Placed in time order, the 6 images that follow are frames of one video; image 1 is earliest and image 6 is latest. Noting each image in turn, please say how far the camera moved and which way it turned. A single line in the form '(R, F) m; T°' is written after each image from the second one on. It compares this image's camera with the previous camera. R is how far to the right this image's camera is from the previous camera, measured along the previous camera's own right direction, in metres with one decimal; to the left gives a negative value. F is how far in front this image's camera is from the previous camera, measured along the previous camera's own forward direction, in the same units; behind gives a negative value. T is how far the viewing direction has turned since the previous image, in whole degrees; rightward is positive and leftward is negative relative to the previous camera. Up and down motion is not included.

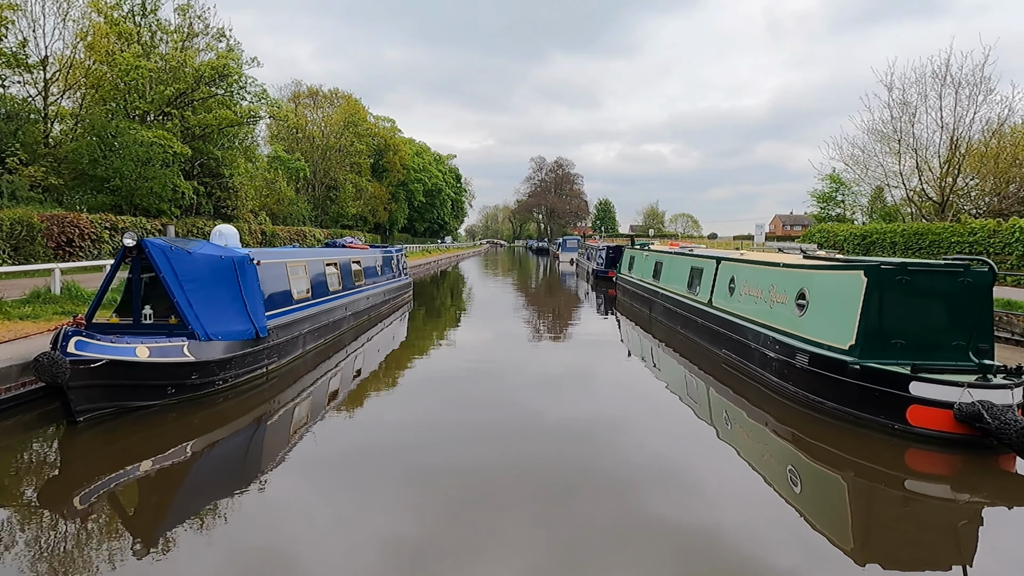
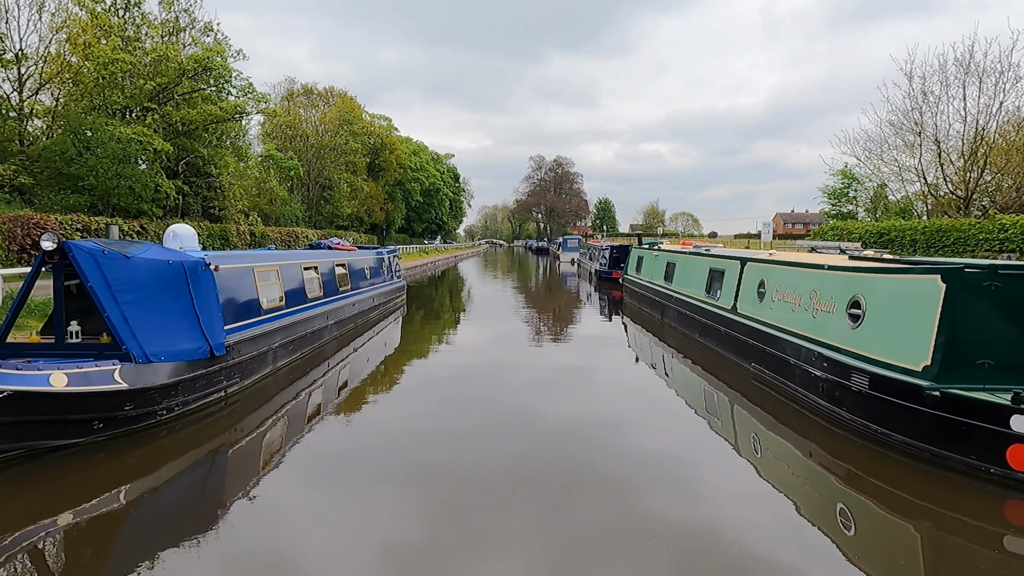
(0.0, +1.0) m; 0°
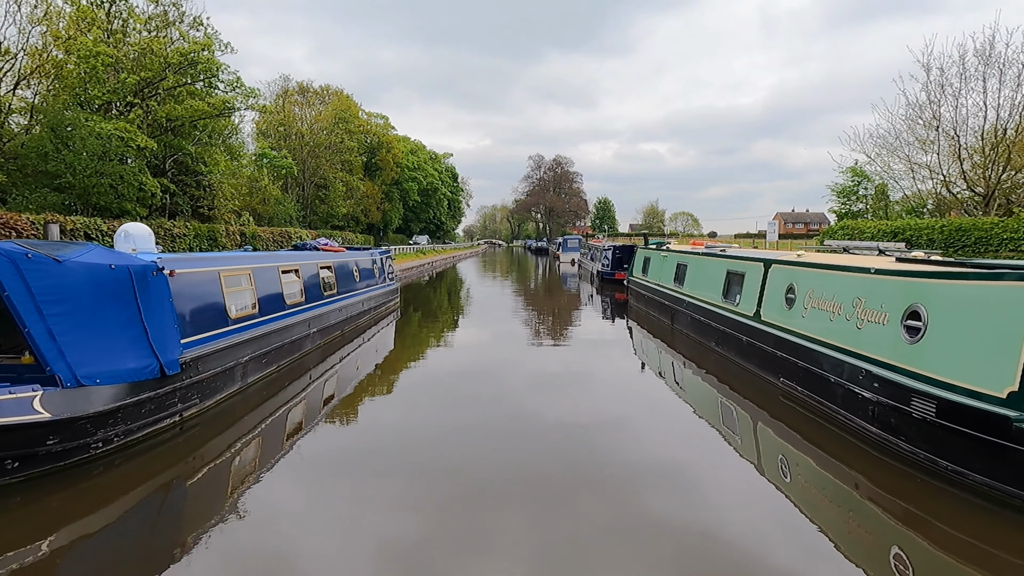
(0.0, +0.8) m; 0°
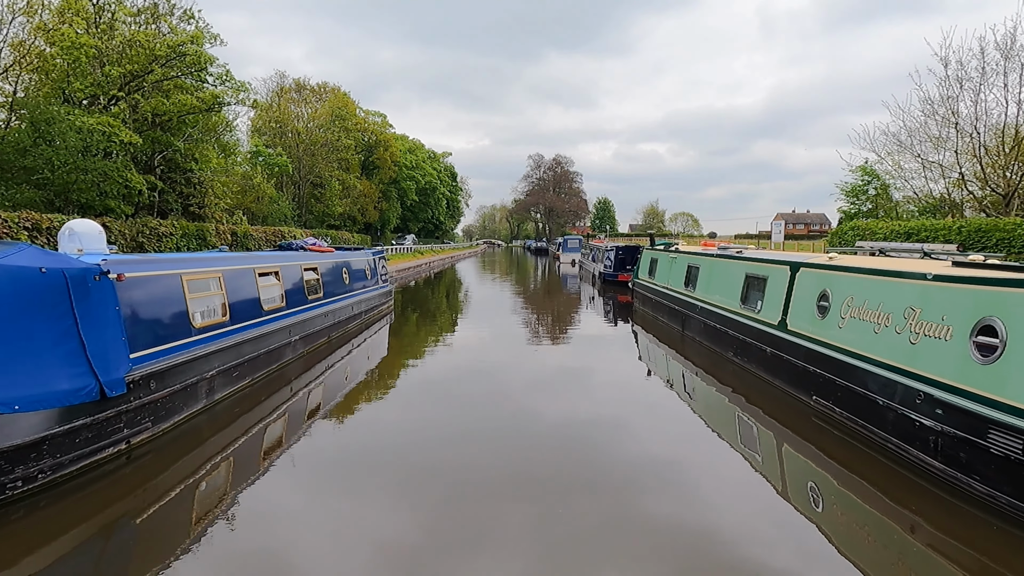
(0.0, +0.7) m; 0°
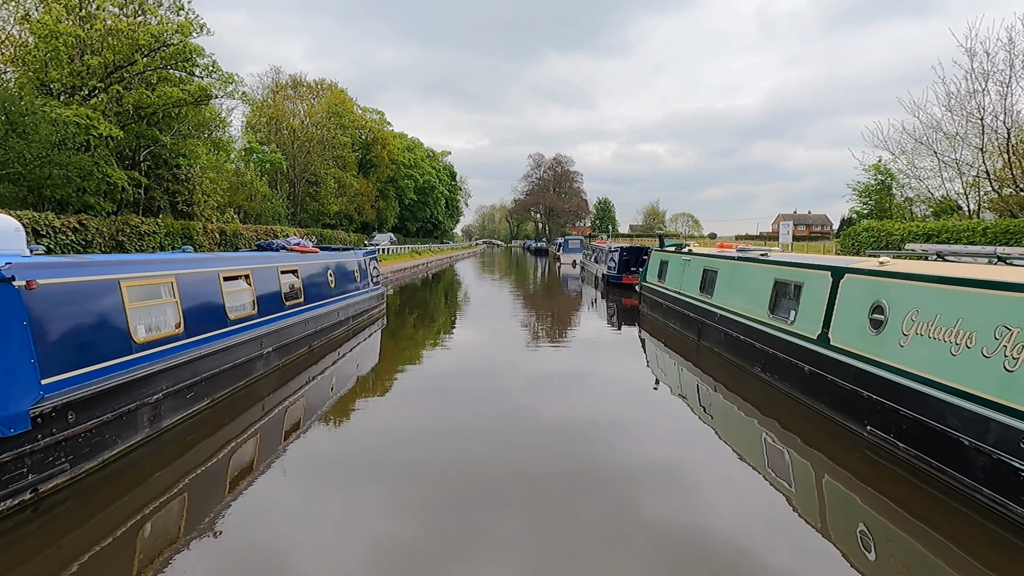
(0.0, +0.9) m; 0°
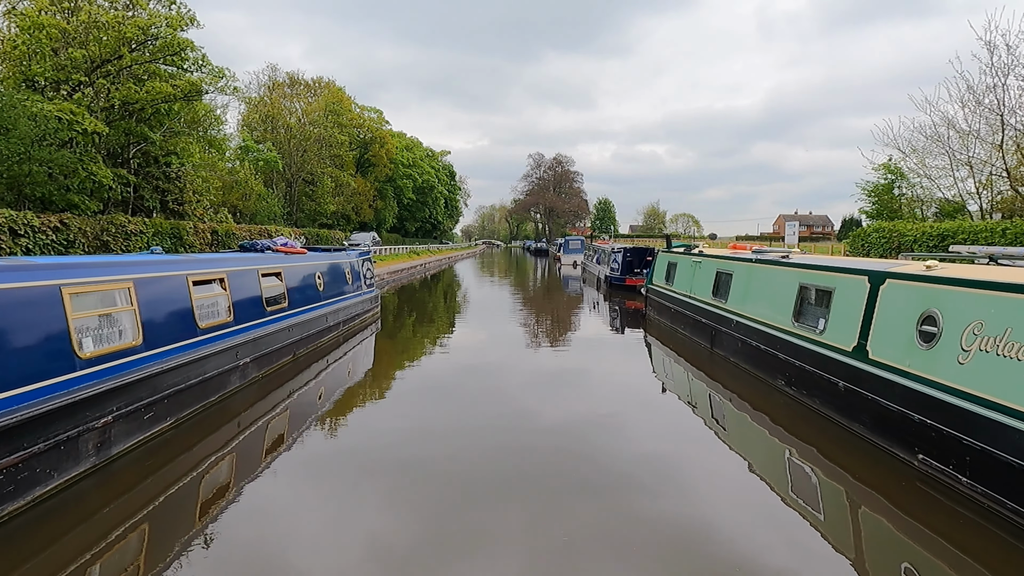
(0.0, +0.6) m; 0°
